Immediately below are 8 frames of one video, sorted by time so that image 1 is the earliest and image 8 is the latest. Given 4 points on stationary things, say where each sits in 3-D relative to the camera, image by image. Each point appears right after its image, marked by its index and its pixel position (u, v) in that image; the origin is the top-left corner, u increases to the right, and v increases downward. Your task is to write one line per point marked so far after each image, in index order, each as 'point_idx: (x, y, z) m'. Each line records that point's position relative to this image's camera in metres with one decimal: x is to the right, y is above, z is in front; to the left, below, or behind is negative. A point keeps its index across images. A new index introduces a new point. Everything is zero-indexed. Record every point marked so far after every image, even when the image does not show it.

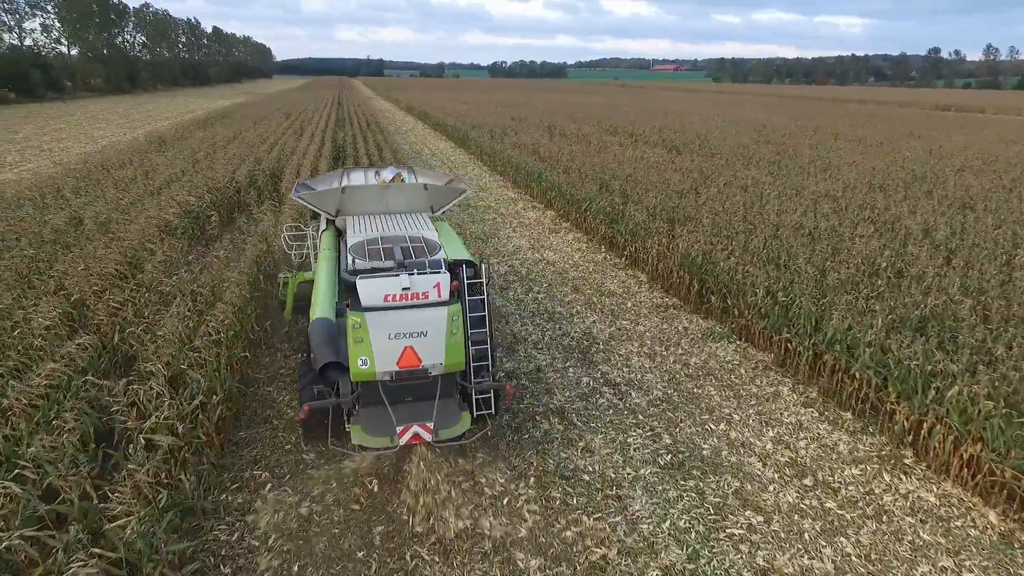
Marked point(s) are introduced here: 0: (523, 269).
0: (+0.2, +0.3, +10.1) m
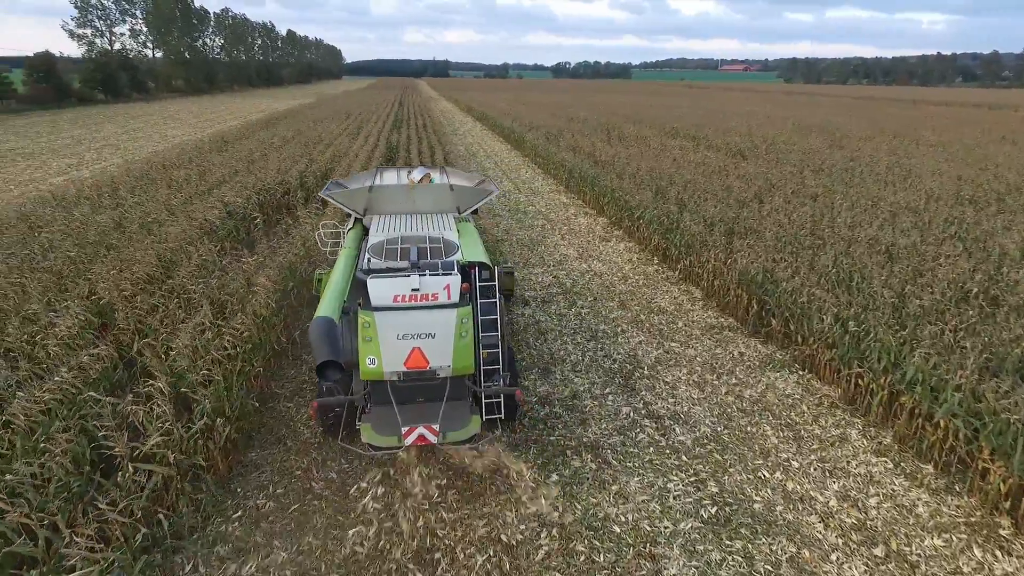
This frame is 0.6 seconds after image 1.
0: (+0.9, +0.1, +9.6) m
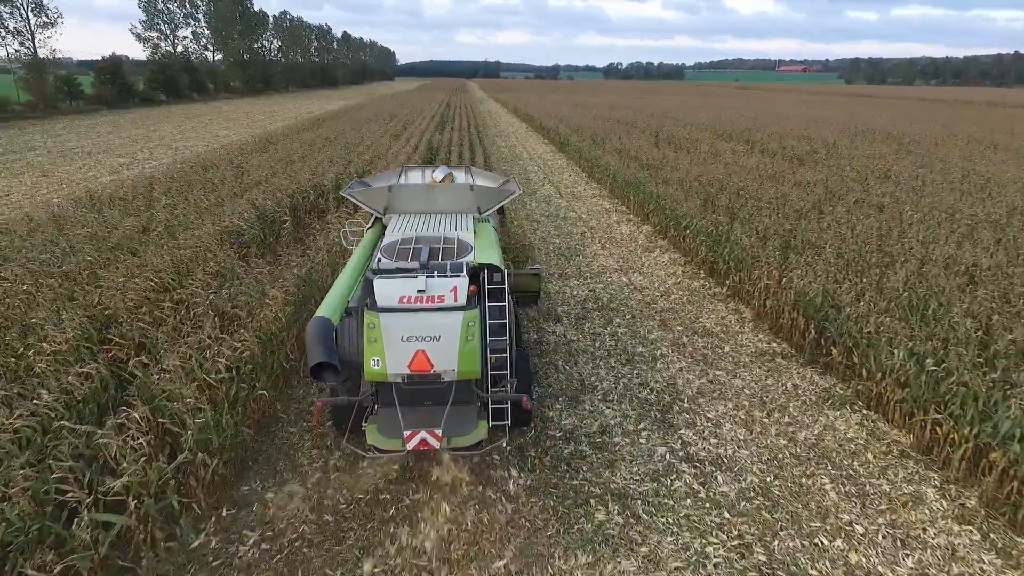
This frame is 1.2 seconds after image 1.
0: (+1.4, -0.1, +9.0) m
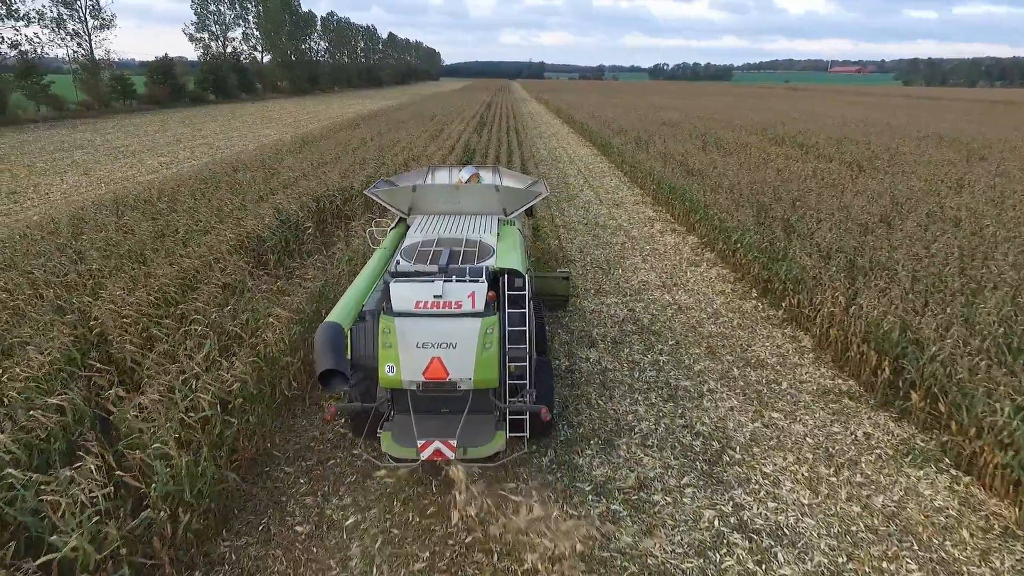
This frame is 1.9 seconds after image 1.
0: (+1.8, -0.4, +8.2) m
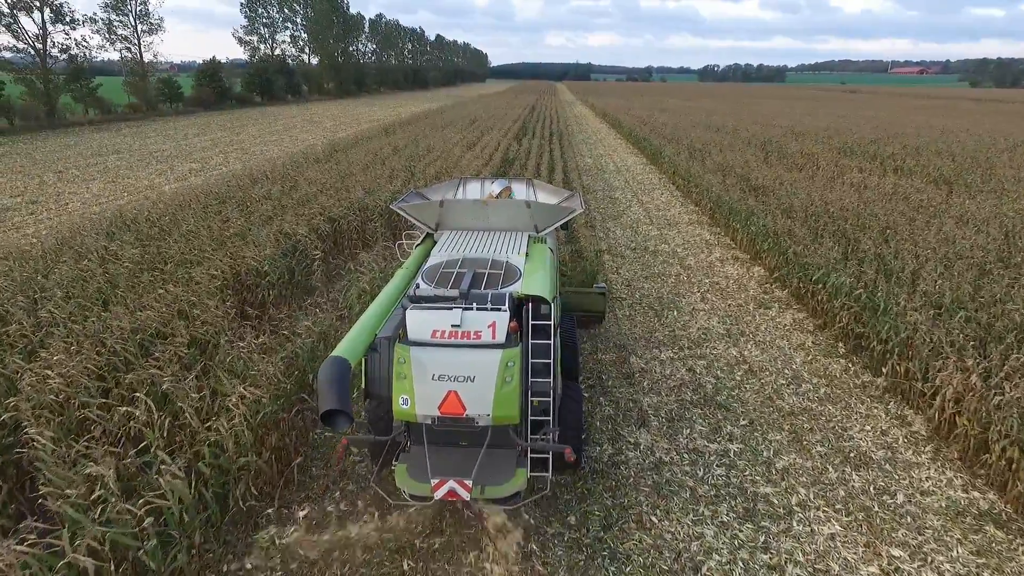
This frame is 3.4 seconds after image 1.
0: (+2.1, -1.0, +6.7) m
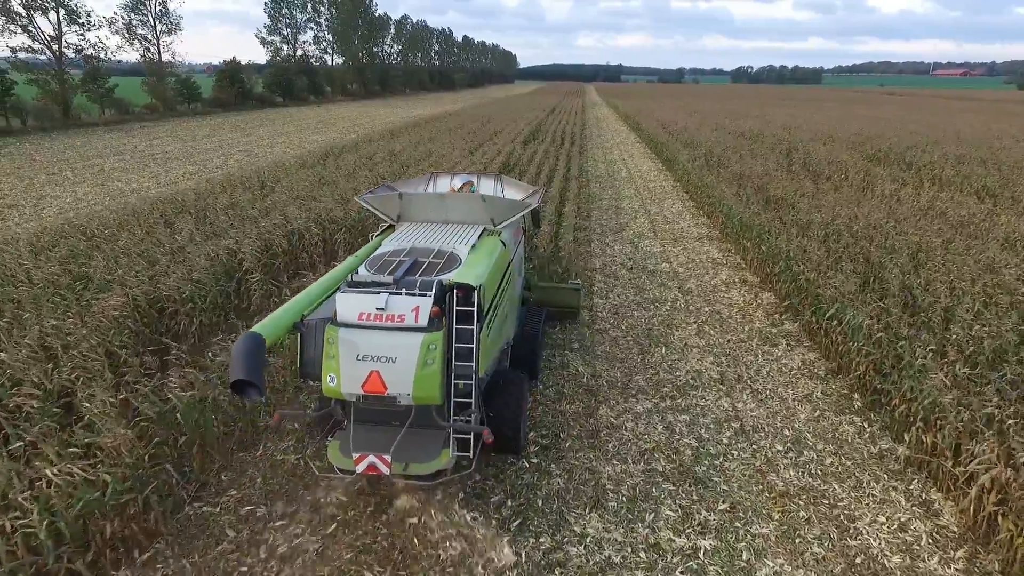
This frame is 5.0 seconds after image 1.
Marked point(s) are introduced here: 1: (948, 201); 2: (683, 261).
0: (+1.6, -1.4, +5.5) m
1: (+9.0, +1.8, +12.7) m
2: (+3.0, +0.5, +11.0) m
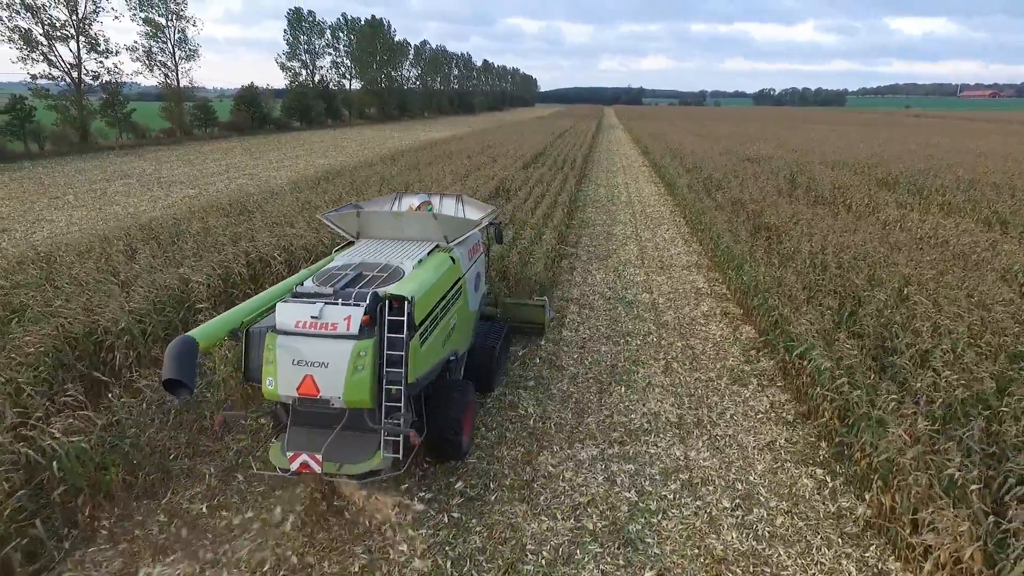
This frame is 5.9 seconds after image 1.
0: (+1.0, -1.7, +5.1) m
1: (+8.6, +1.2, +12.1) m
2: (+2.6, 0.0, +10.6) m
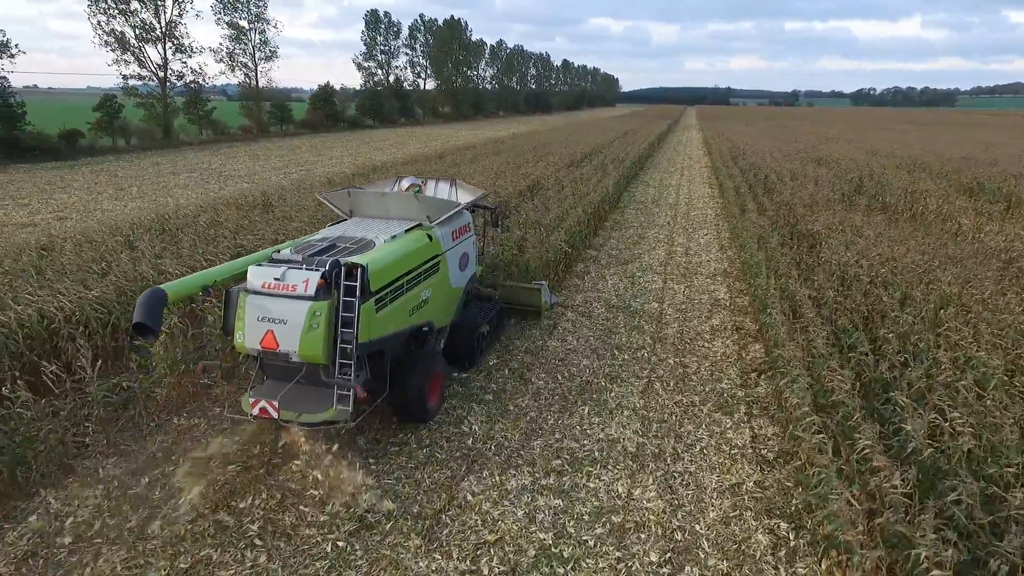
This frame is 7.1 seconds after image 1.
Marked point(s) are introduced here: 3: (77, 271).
0: (+0.3, -1.8, +4.4) m
1: (+8.8, +0.8, +10.5) m
2: (+2.6, -0.2, +9.7) m
3: (-5.4, +0.2, +7.7) m
